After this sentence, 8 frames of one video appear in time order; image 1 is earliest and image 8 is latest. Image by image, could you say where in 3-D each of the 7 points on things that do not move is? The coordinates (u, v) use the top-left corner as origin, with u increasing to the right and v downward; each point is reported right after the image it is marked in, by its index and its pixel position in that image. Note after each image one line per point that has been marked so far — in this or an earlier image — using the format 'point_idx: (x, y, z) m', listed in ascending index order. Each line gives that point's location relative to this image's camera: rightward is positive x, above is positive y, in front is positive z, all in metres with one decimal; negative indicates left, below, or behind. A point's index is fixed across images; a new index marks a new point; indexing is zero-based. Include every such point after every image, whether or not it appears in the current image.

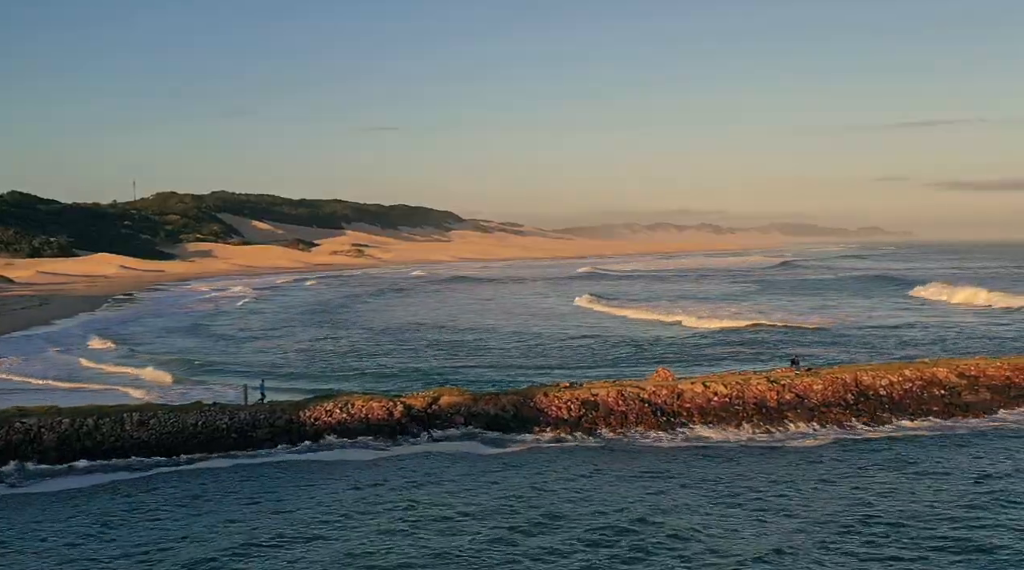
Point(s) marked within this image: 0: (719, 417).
0: (+4.4, -2.8, +20.0) m
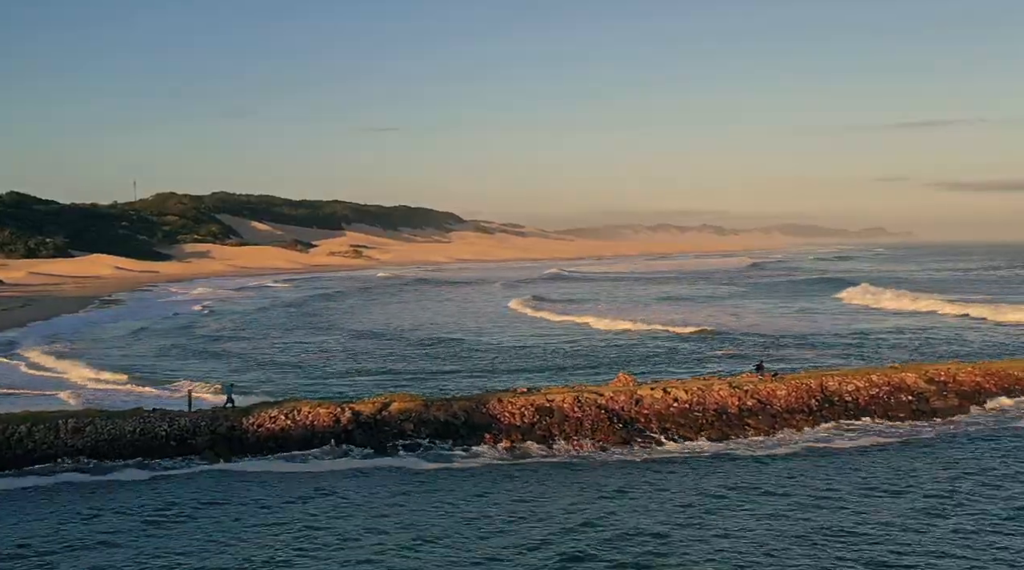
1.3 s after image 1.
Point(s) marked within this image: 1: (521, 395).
0: (+3.5, -2.9, +19.6) m
1: (+0.2, -2.3, +19.7) m
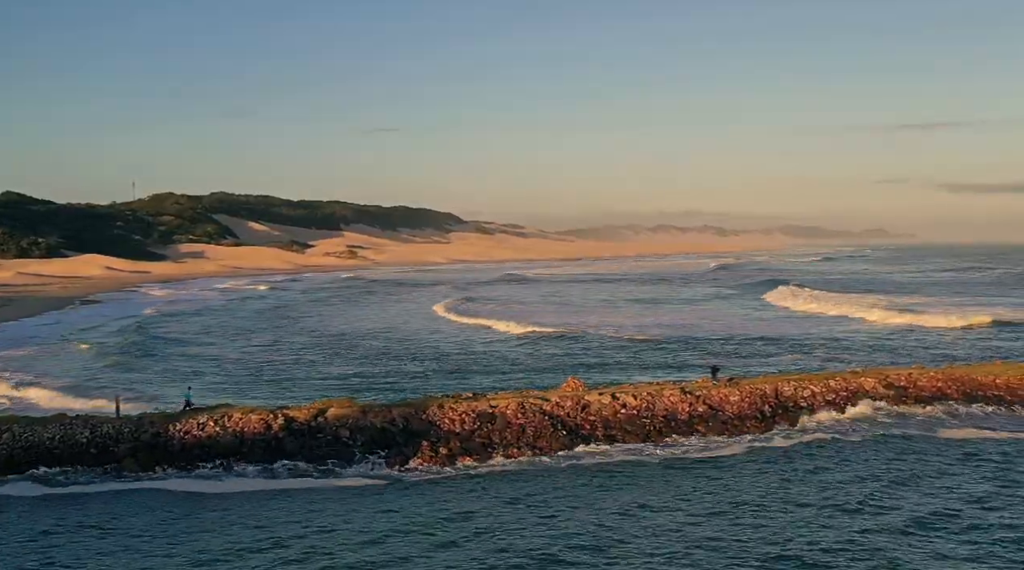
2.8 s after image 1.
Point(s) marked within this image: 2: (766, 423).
0: (+2.3, -3.0, +19.0) m
1: (-1.0, -2.4, +19.2) m
2: (+5.4, -2.9, +19.8) m
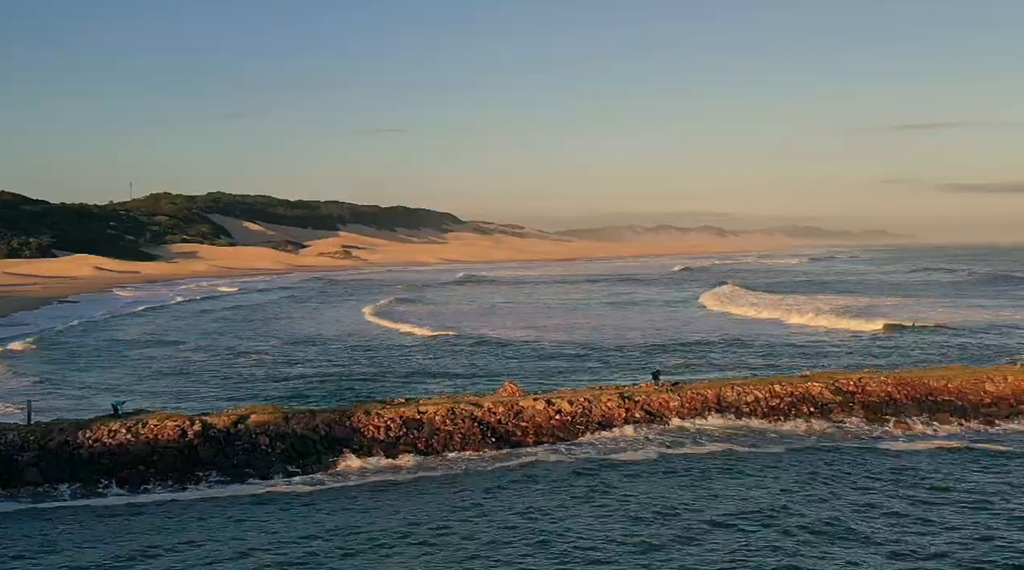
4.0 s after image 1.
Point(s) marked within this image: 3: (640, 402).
0: (+0.9, -3.0, +18.5) m
1: (-2.4, -2.4, +18.6) m
2: (+4.0, -3.0, +19.3) m
3: (+2.7, -2.4, +19.5) m
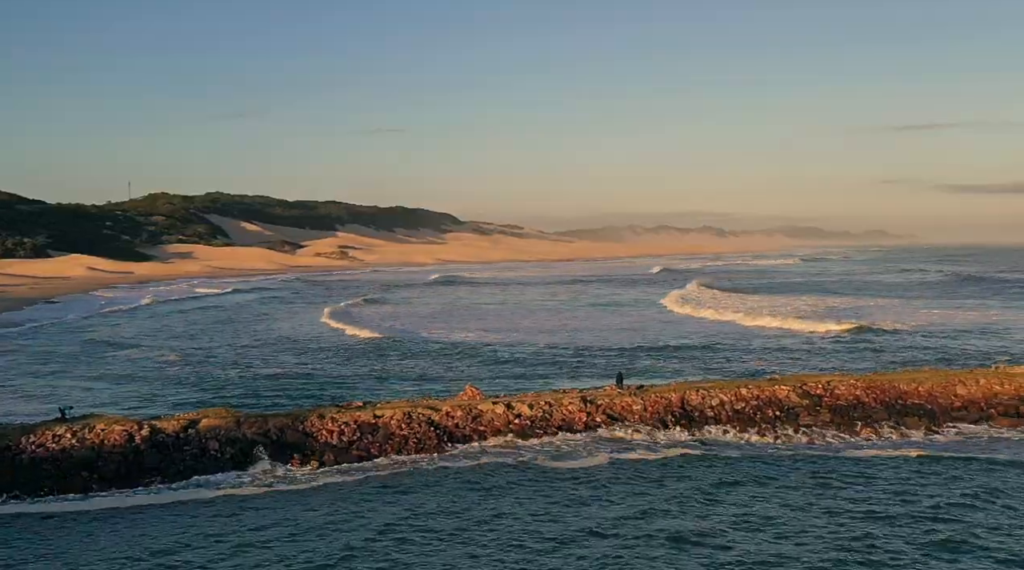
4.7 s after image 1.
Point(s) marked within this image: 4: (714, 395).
0: (+0.1, -3.1, +18.2) m
1: (-3.2, -2.4, +18.3) m
2: (+3.1, -3.0, +19.0) m
3: (+1.8, -2.5, +19.2) m
4: (+4.3, -2.3, +20.0) m
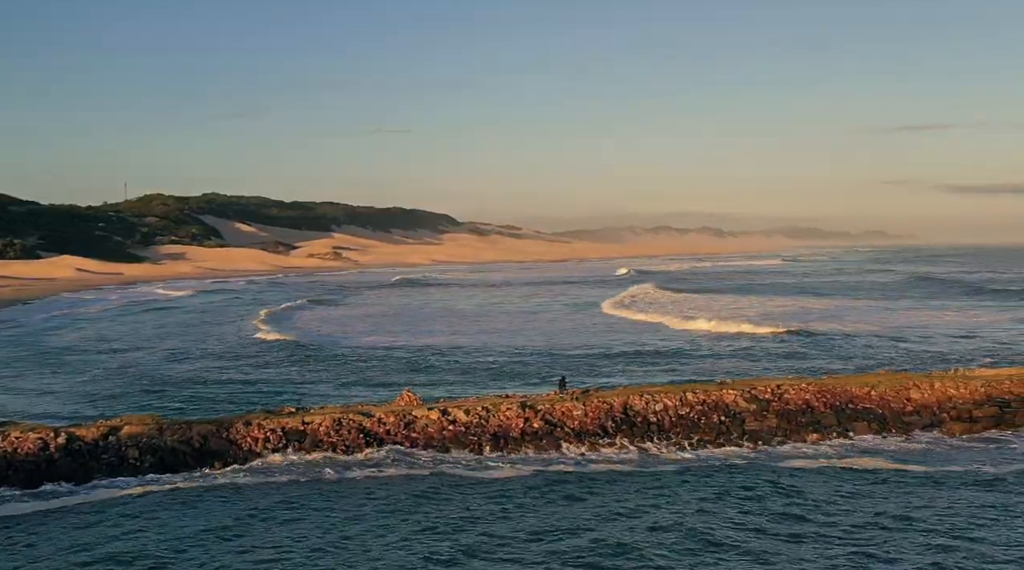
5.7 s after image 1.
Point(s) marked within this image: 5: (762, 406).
0: (-1.2, -3.1, +17.7) m
1: (-4.5, -2.5, +17.9) m
2: (+1.9, -3.1, +18.5) m
3: (+0.6, -2.5, +18.7) m
4: (+3.0, -2.4, +19.5) m
5: (+5.3, -2.6, +19.8) m
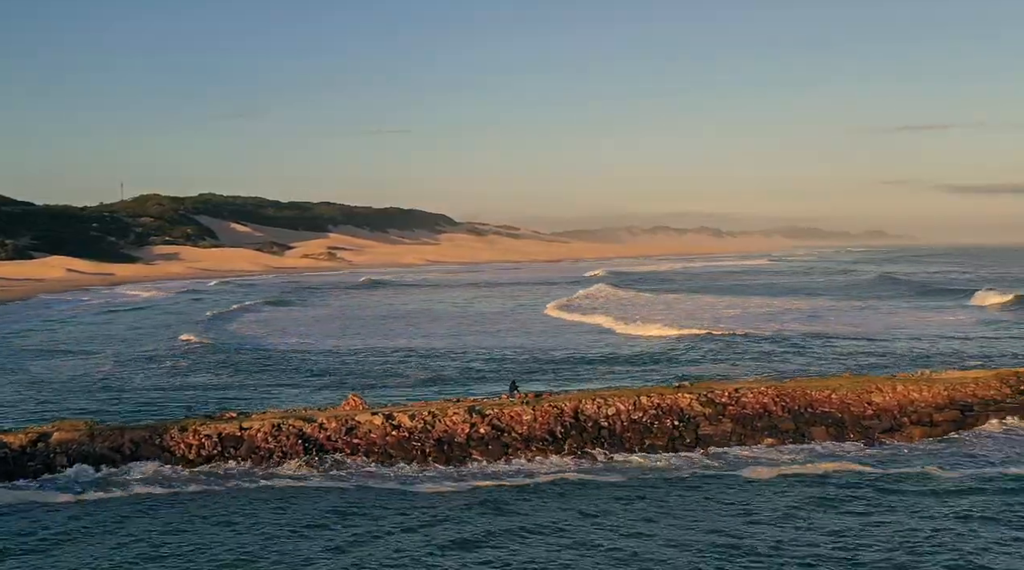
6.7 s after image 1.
0: (-2.3, -3.1, +17.3) m
1: (-5.5, -2.5, +17.4) m
2: (+0.8, -3.1, +18.1) m
3: (-0.5, -2.6, +18.3) m
4: (+2.0, -2.4, +19.1) m
5: (+4.2, -2.6, +19.4) m
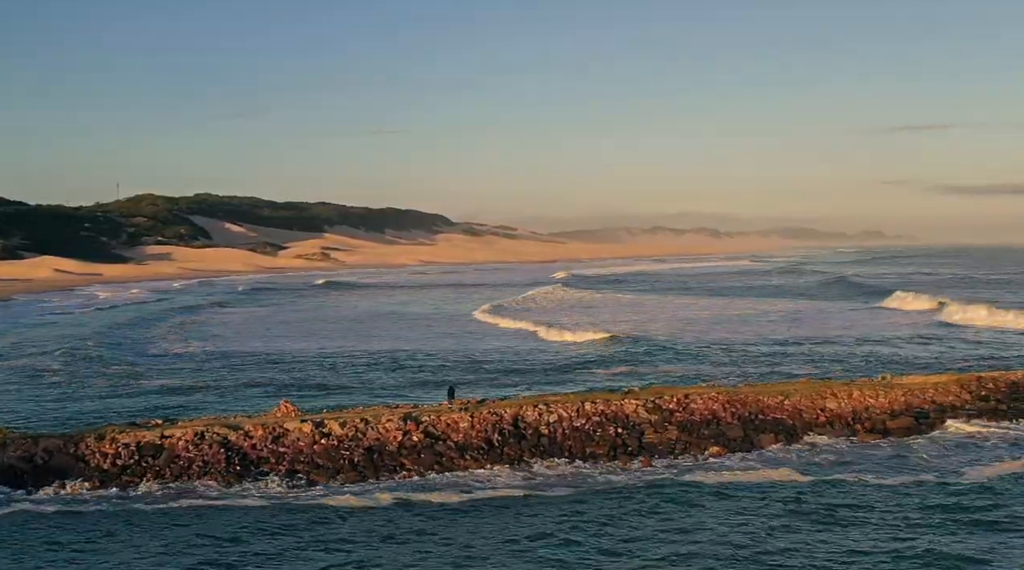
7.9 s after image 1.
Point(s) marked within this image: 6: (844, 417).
0: (-3.5, -3.2, +16.6) m
1: (-6.8, -2.6, +16.8) m
2: (-0.4, -3.2, +17.4) m
3: (-1.7, -2.6, +17.6) m
4: (+0.8, -2.5, +18.4) m
5: (+3.0, -2.7, +18.7) m
6: (+6.8, -2.7, +19.2) m
